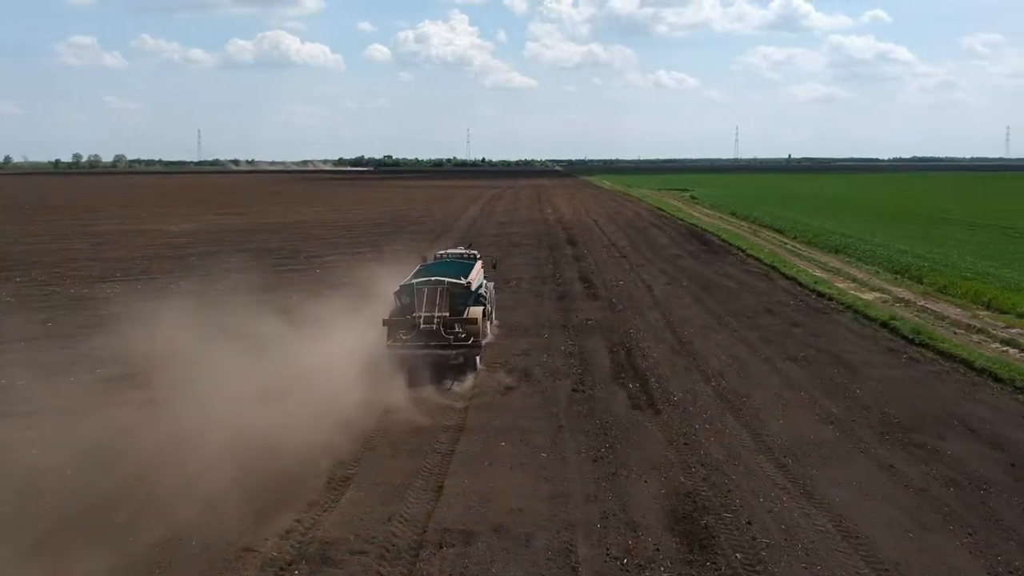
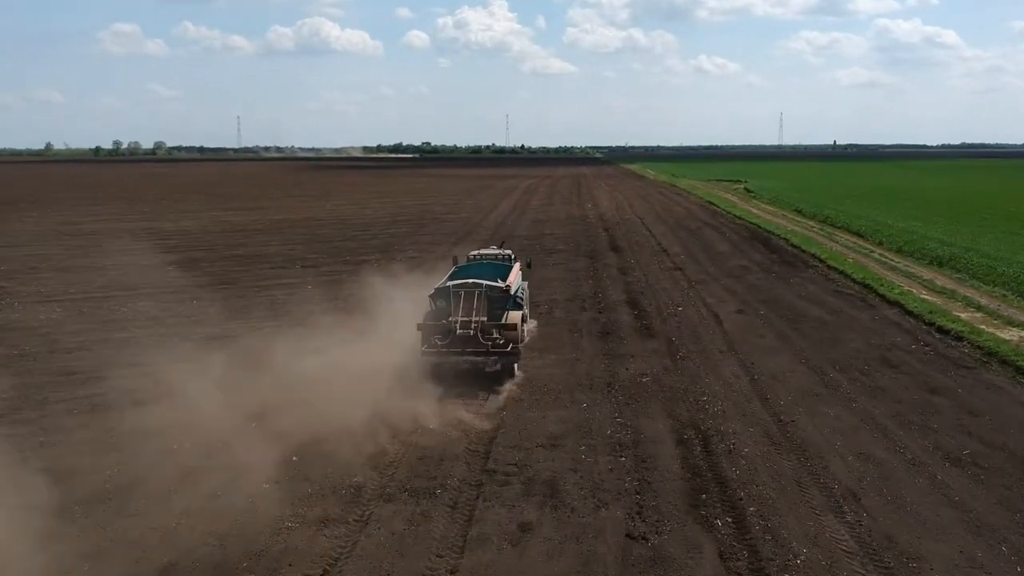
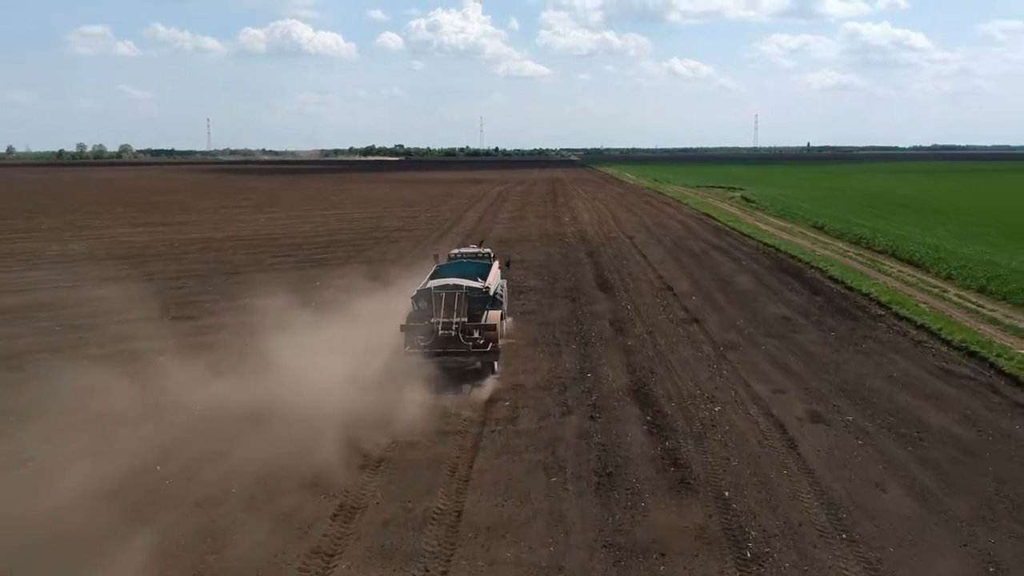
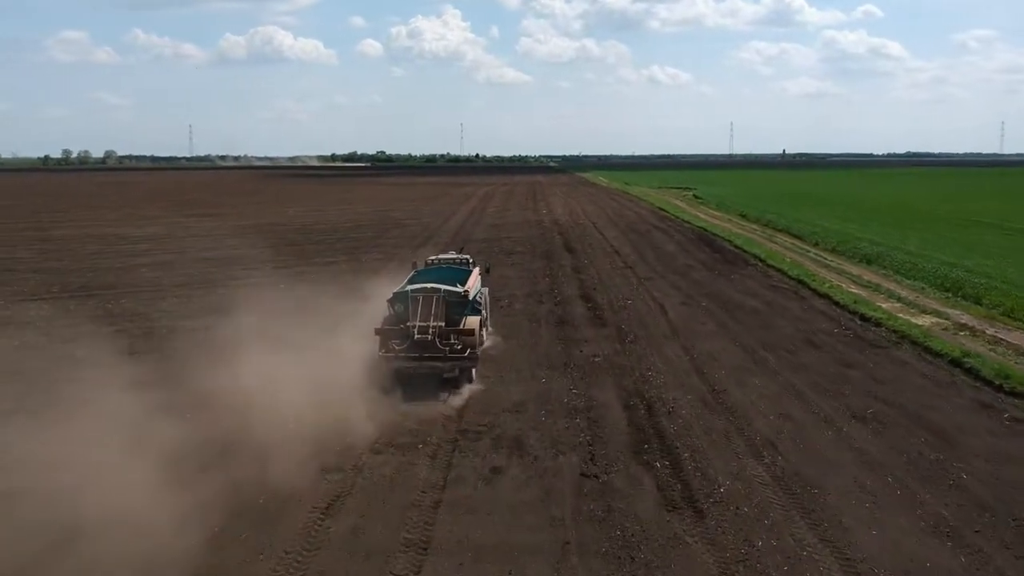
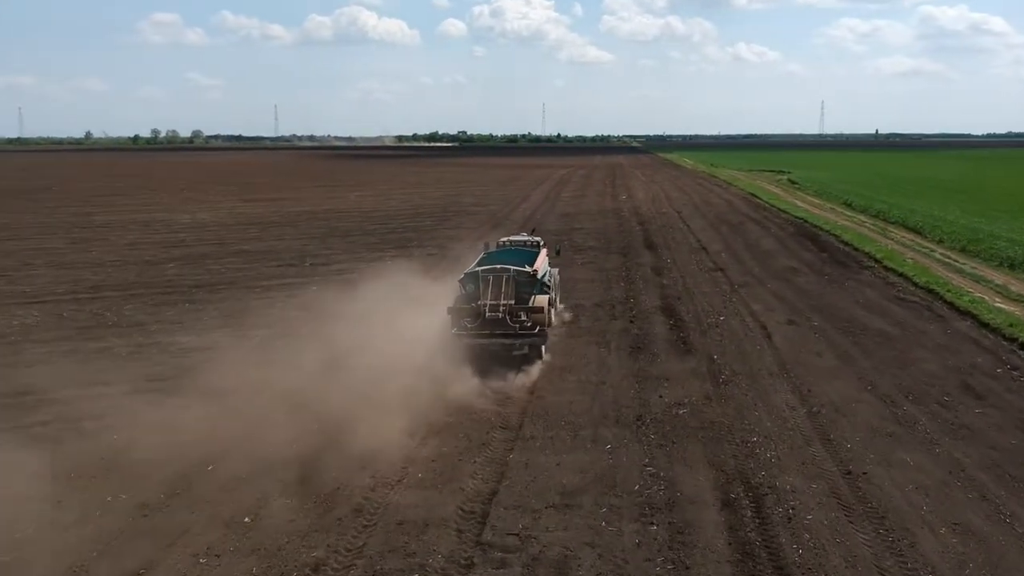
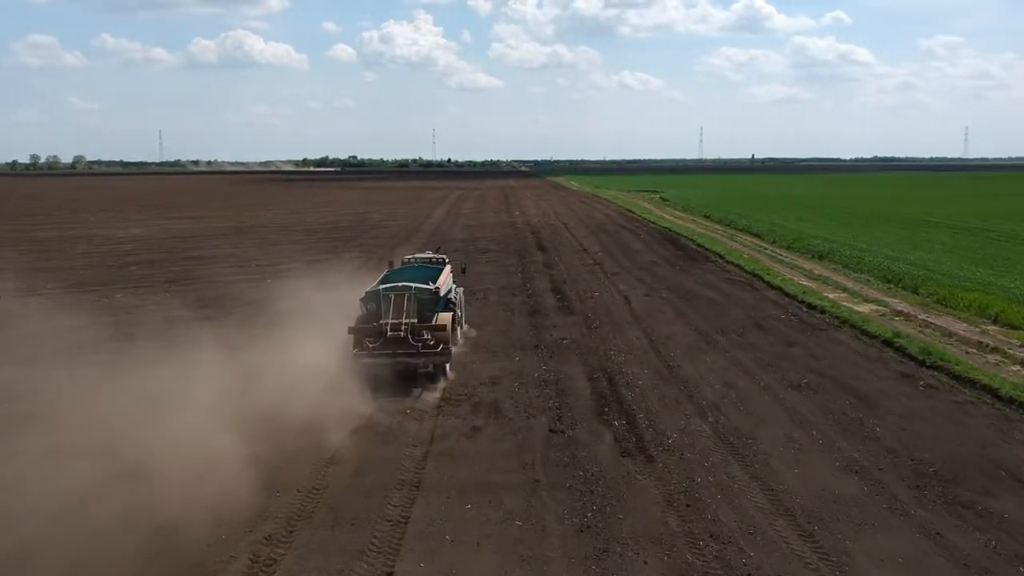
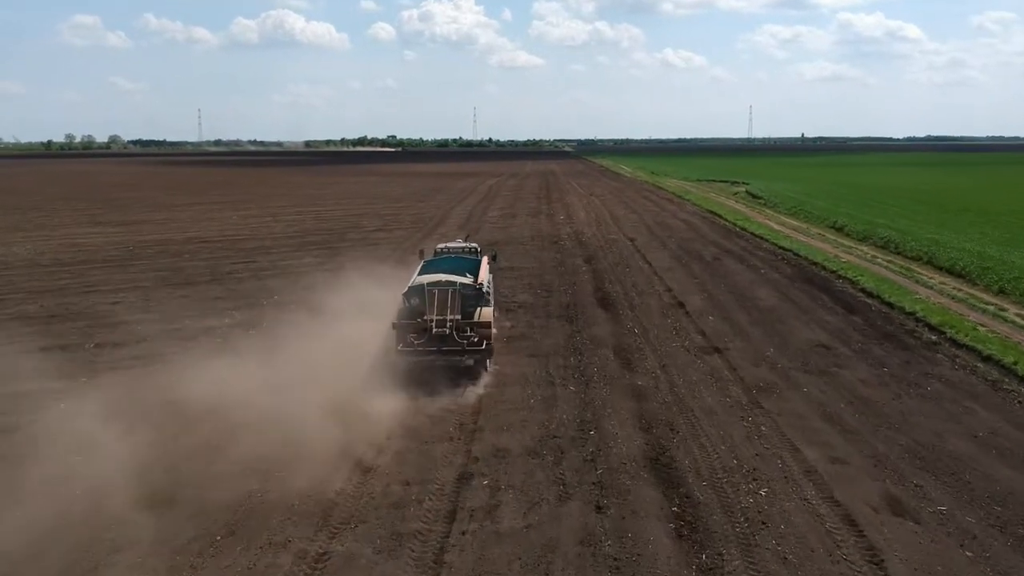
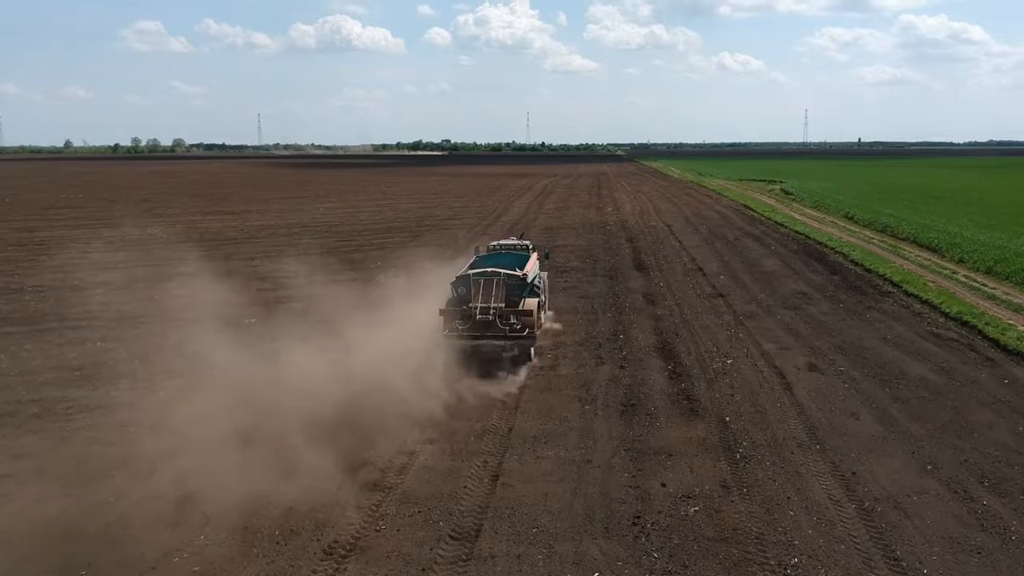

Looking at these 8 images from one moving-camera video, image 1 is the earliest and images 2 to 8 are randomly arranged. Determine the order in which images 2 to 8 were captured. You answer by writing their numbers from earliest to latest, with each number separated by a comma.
6, 4, 2, 5, 8, 3, 7
